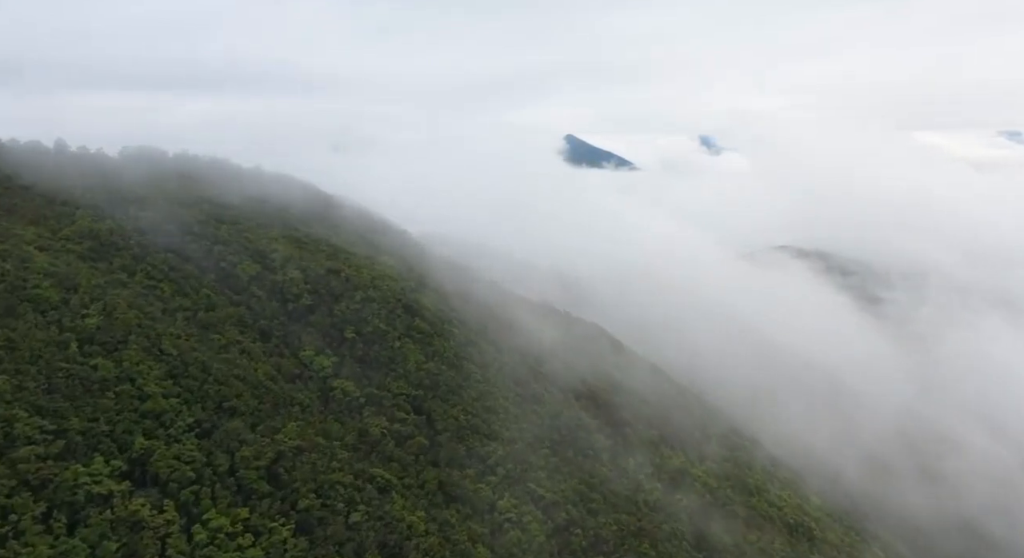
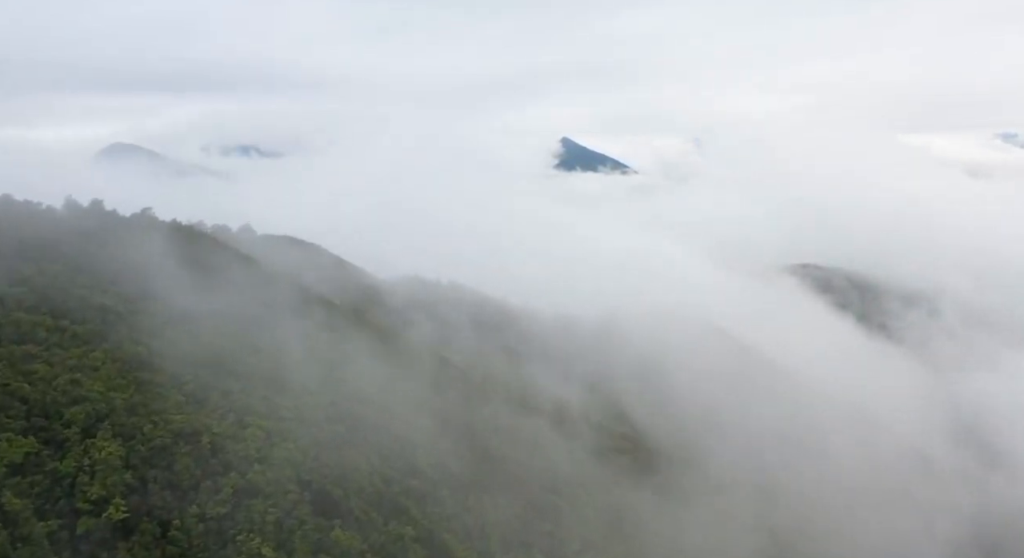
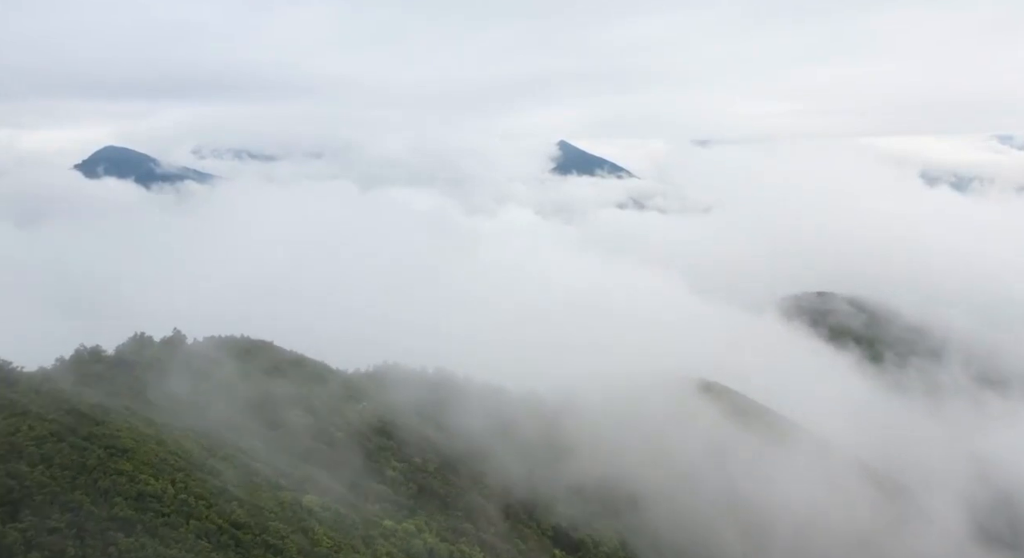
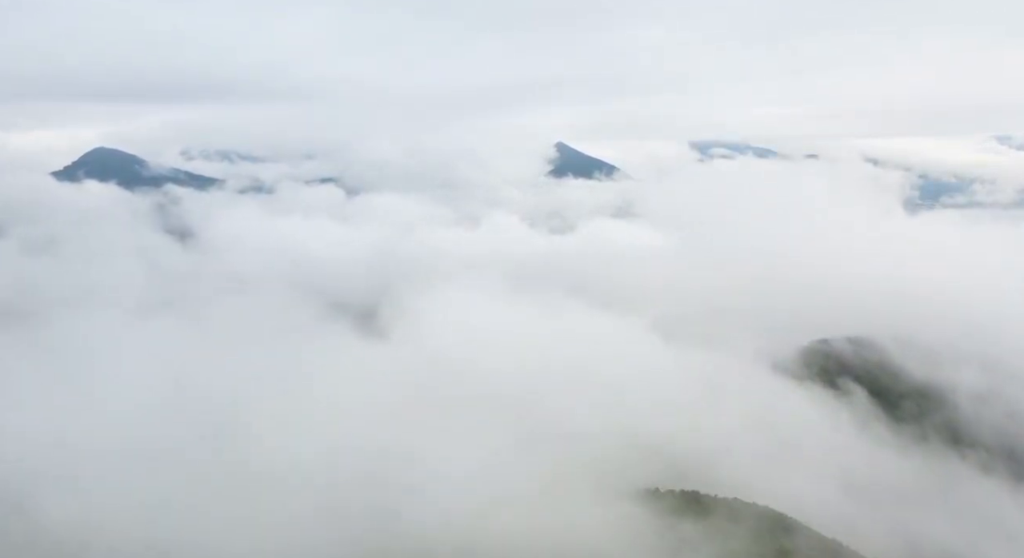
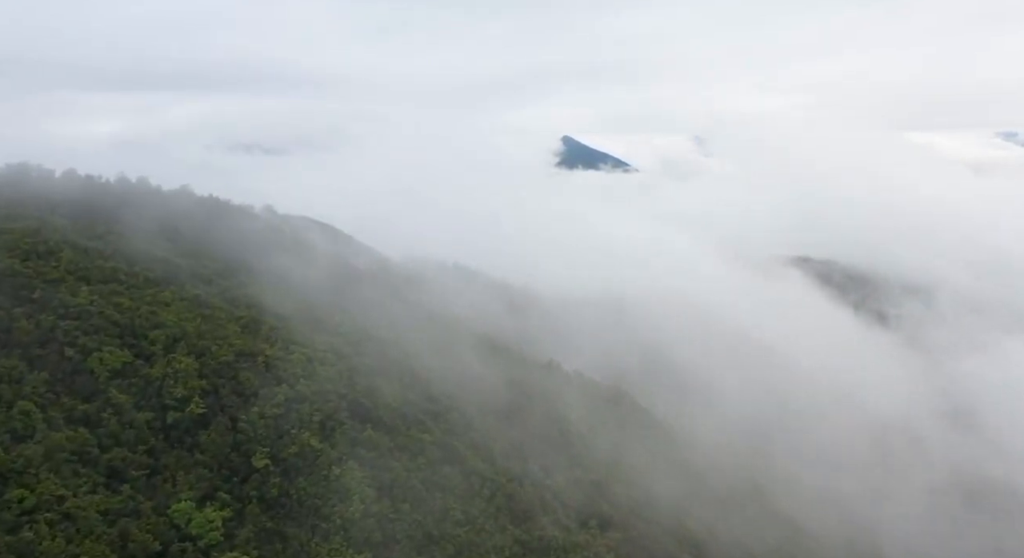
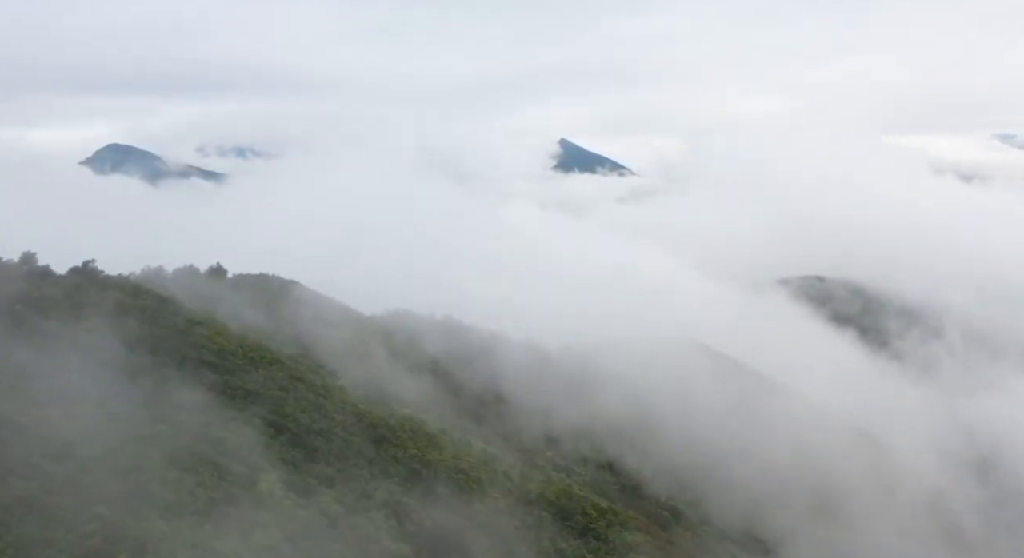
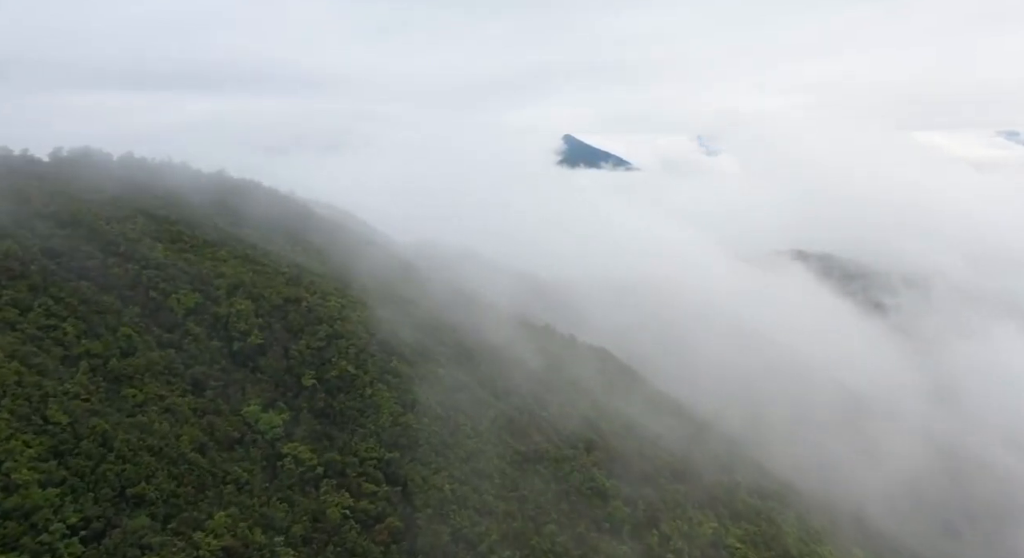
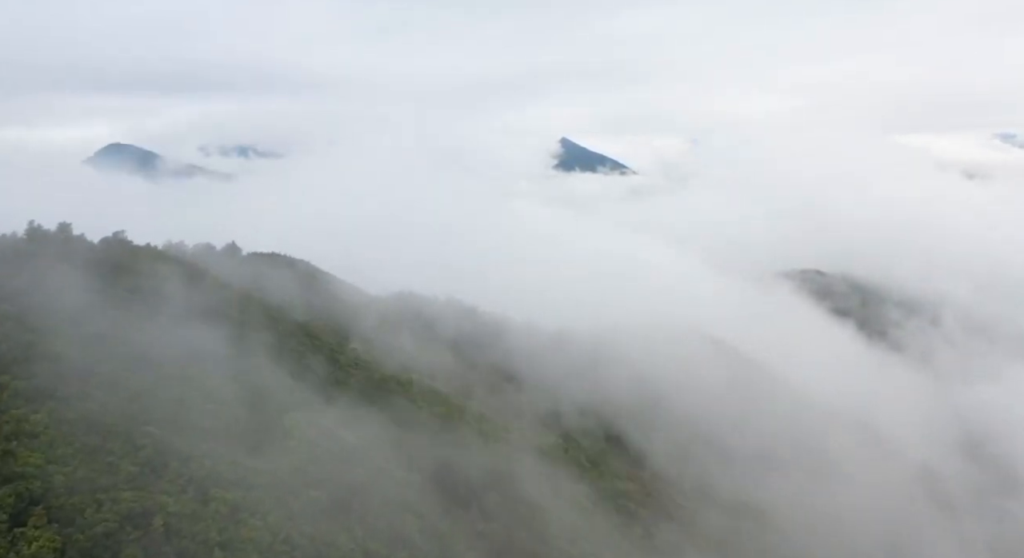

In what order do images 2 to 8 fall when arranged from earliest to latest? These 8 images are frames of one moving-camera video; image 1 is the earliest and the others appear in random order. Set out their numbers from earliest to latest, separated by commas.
7, 5, 2, 8, 6, 3, 4
